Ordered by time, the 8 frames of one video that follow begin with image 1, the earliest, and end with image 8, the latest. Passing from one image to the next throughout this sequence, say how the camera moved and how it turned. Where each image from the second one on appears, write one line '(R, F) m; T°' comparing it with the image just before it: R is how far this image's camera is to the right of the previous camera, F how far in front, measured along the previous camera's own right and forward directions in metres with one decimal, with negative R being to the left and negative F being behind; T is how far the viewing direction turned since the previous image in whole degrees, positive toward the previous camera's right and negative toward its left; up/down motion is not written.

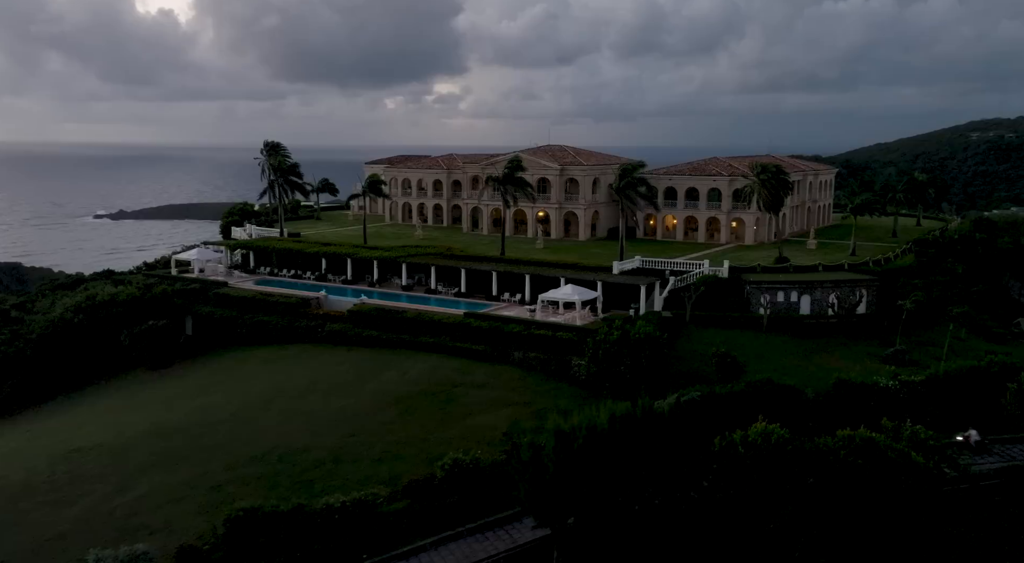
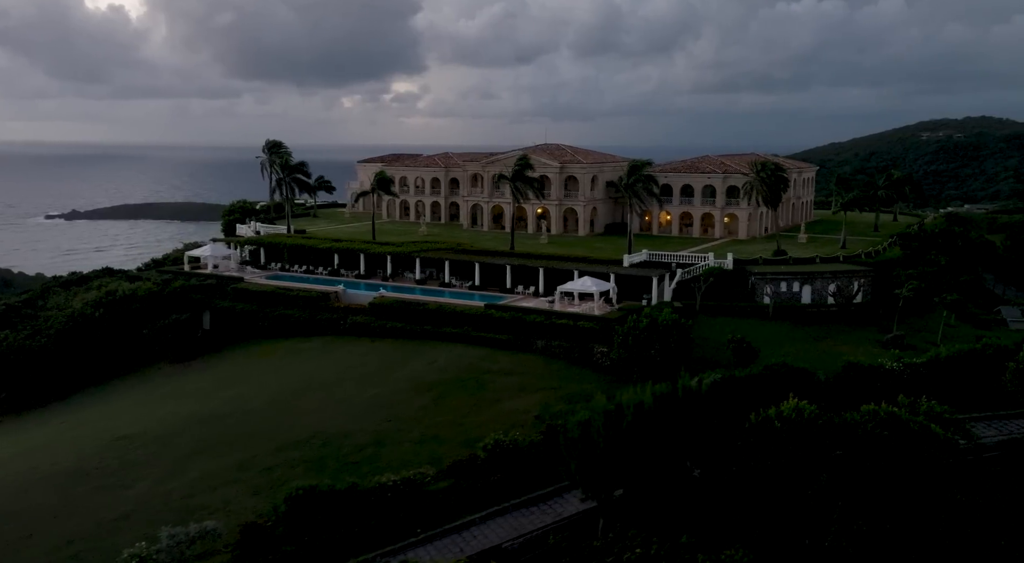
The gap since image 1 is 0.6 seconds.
(-2.8, -1.7) m; +2°
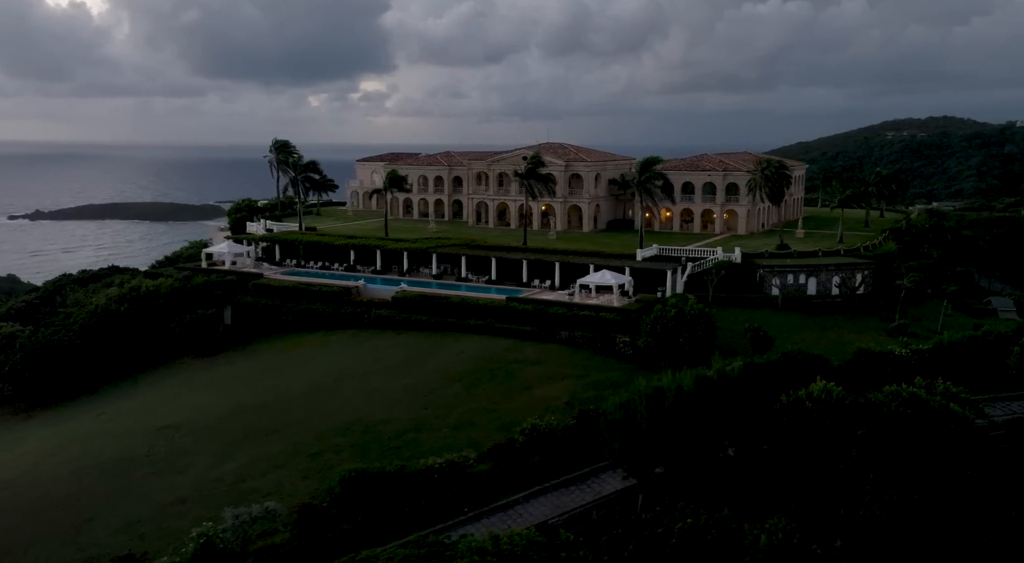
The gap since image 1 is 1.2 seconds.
(-2.5, -1.5) m; +2°
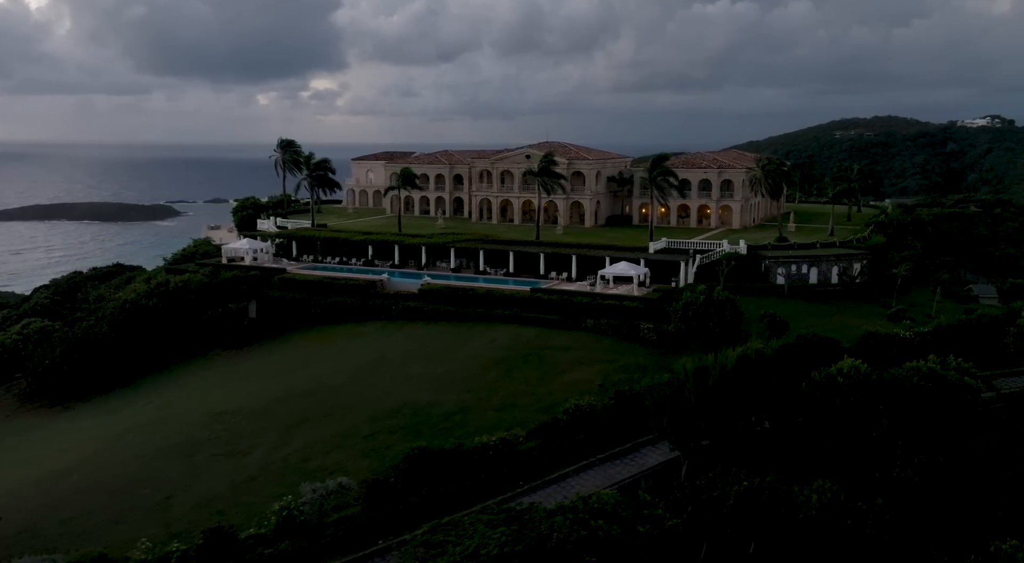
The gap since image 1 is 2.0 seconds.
(-3.6, -2.2) m; +2°
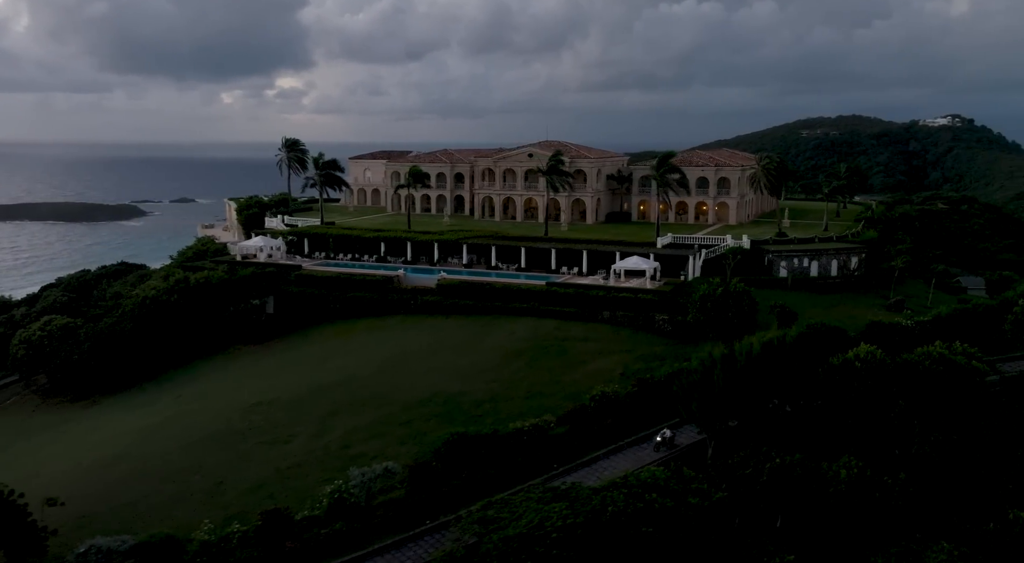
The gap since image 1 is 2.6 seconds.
(-2.5, -1.6) m; +2°
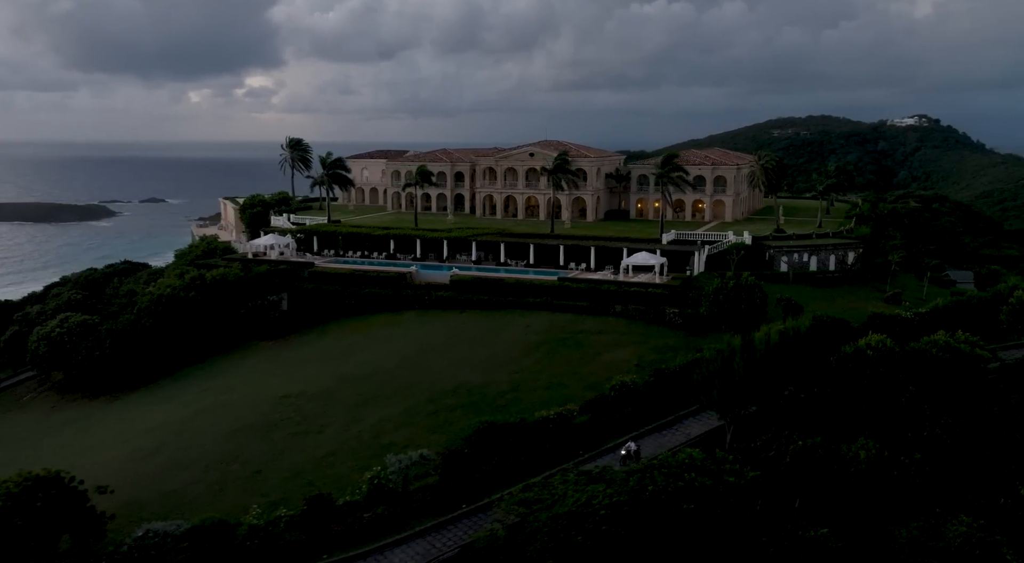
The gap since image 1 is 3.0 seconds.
(-2.2, -1.3) m; +1°
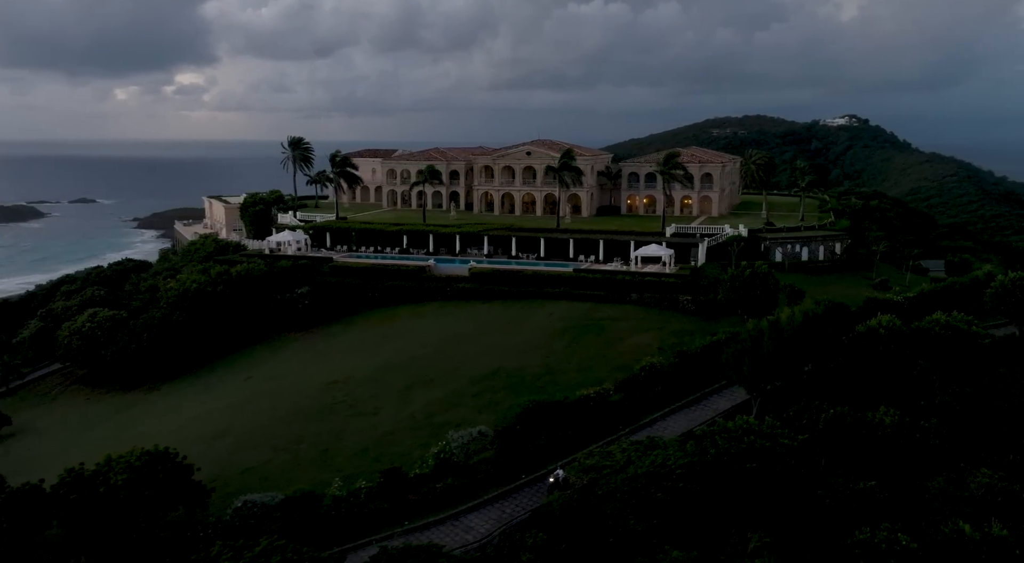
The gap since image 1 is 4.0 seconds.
(-4.5, -2.6) m; +3°
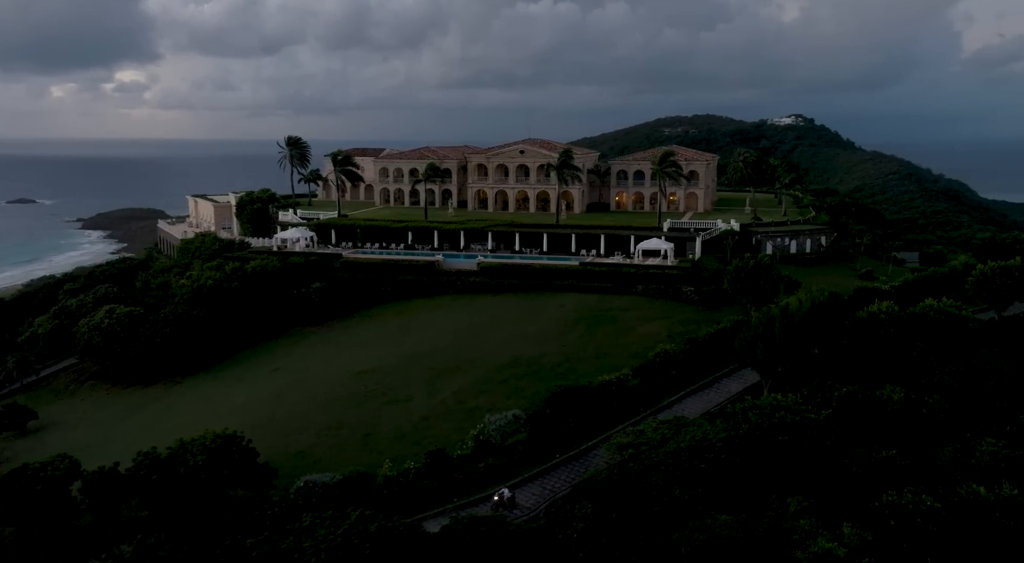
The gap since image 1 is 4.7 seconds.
(-3.4, -2.0) m; +3°
